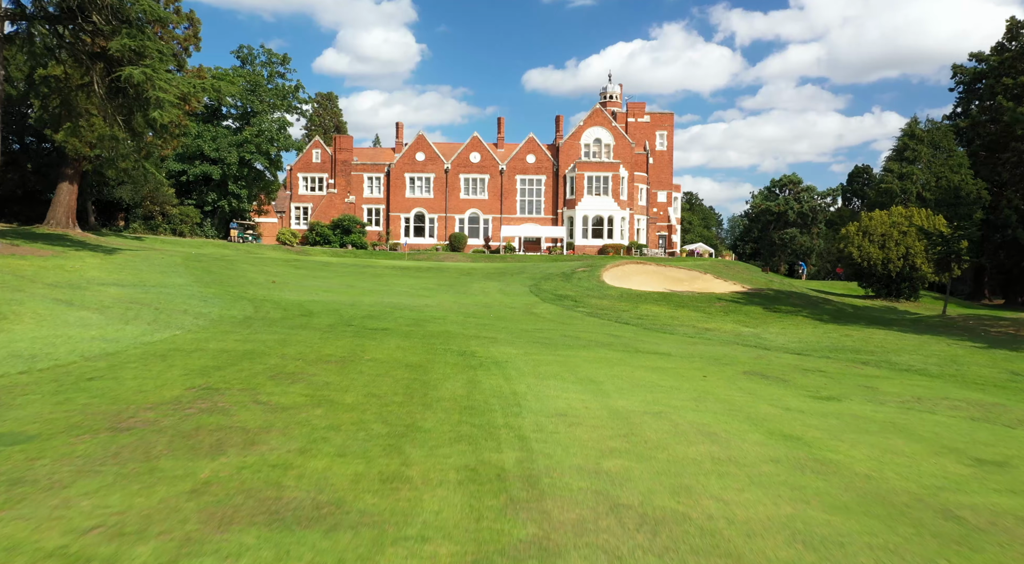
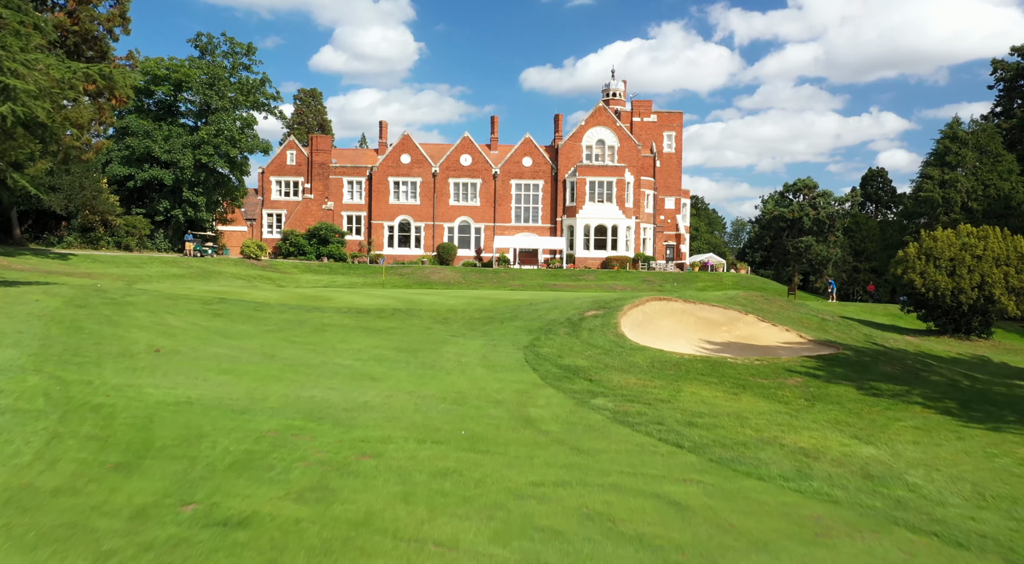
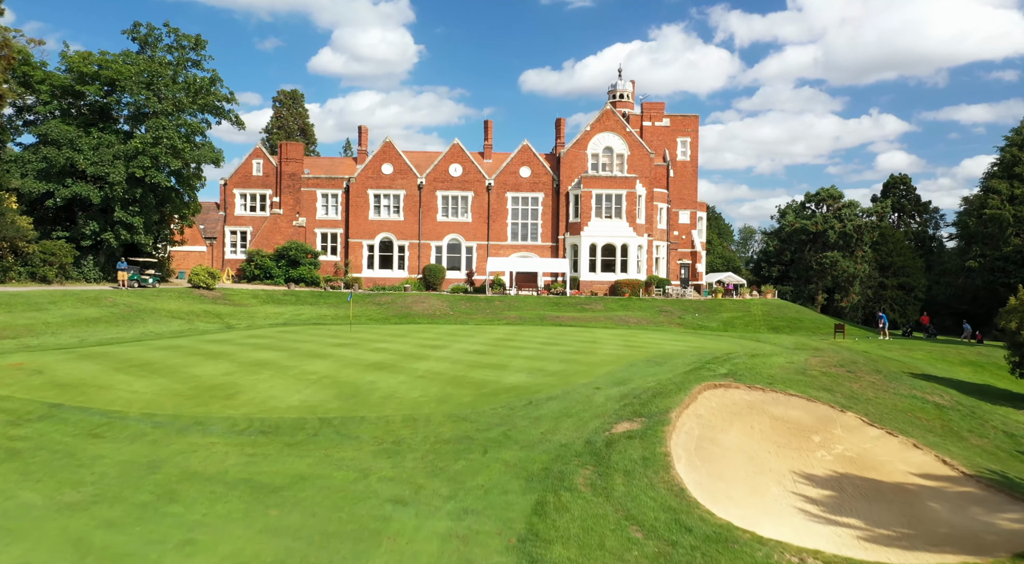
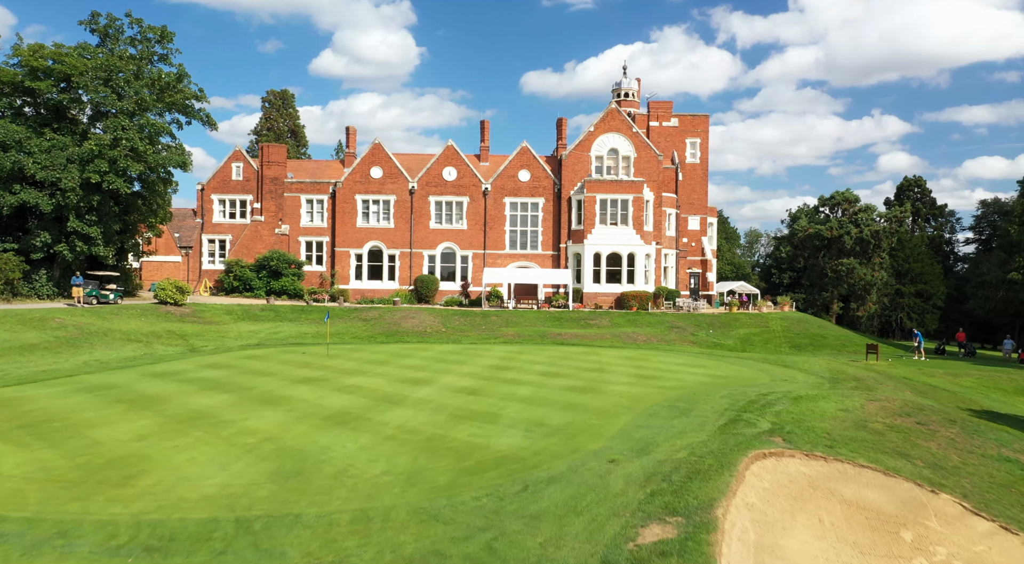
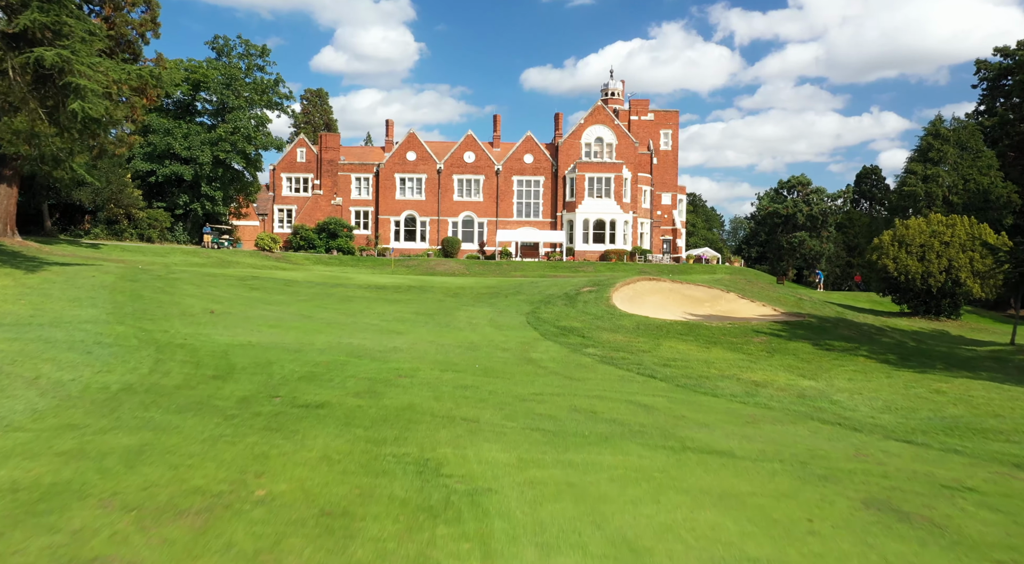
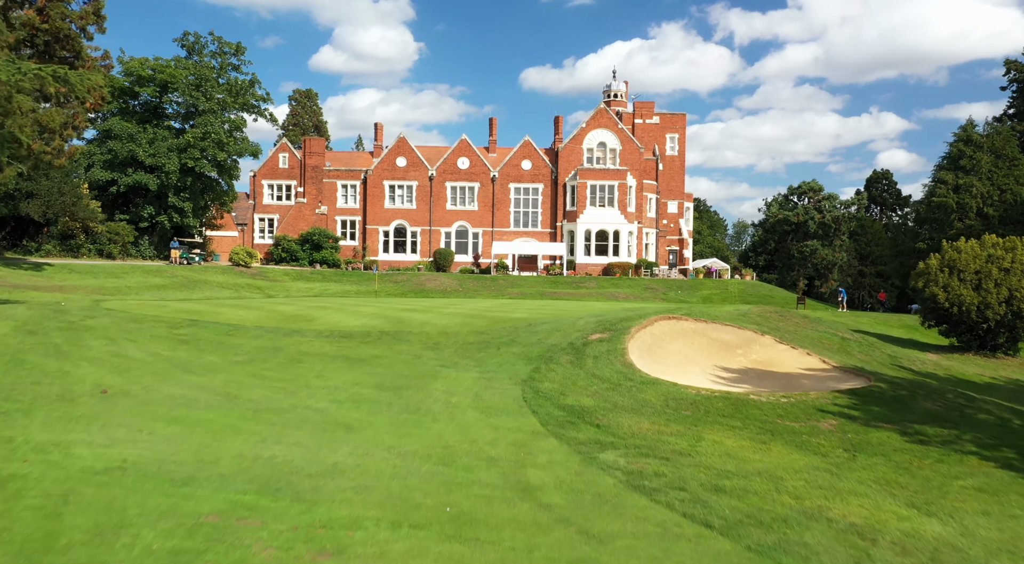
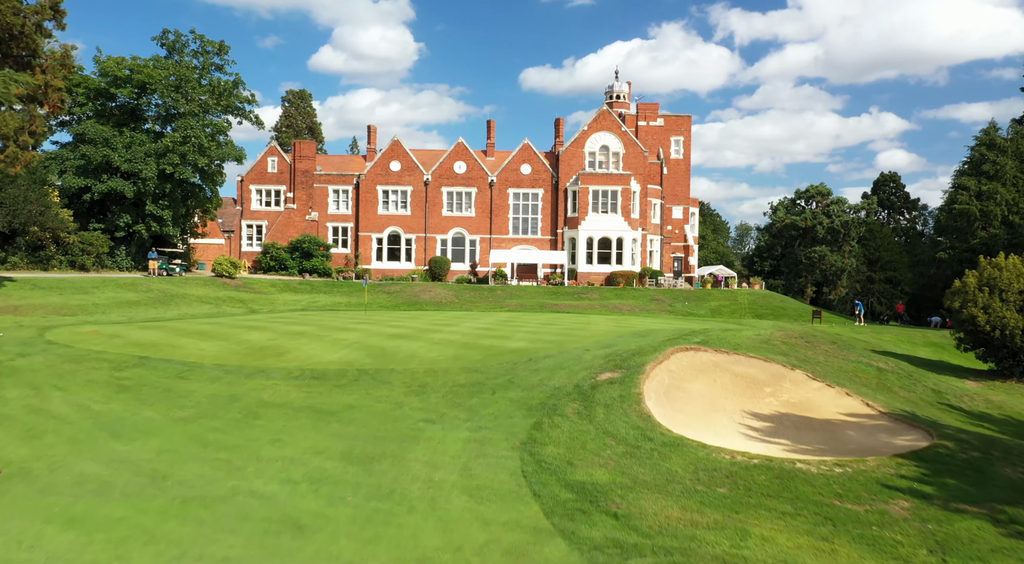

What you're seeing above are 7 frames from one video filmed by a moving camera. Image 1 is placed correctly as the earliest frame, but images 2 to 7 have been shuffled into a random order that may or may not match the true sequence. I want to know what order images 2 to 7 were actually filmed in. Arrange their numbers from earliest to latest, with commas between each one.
5, 2, 6, 7, 3, 4
